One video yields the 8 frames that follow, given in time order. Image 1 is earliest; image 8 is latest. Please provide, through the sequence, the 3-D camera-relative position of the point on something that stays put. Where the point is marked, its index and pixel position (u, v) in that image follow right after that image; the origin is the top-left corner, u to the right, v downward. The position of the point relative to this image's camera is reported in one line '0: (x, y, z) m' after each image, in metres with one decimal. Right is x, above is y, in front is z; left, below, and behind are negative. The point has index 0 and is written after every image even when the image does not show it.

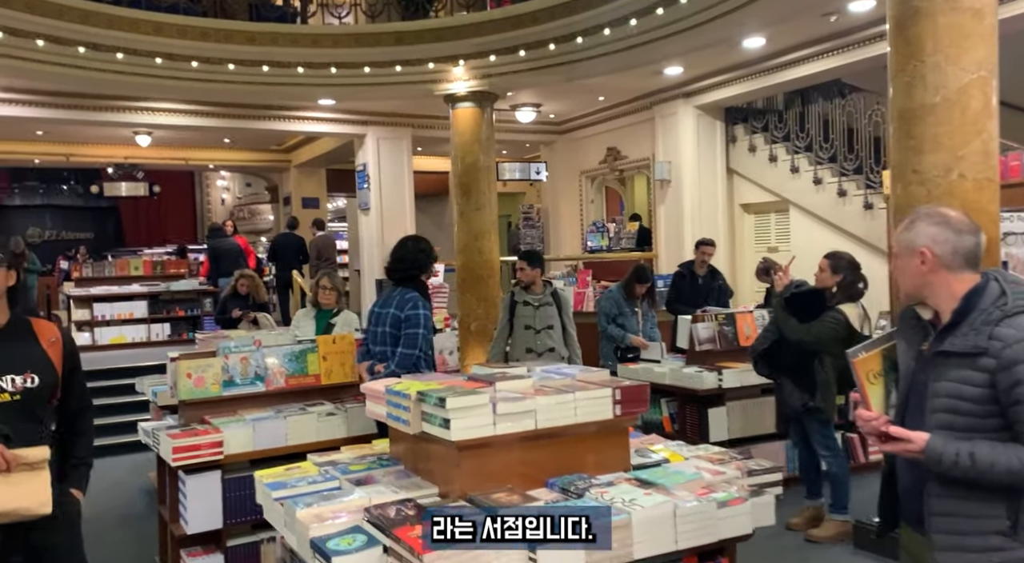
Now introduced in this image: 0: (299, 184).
0: (-2.3, +1.0, +9.4) m
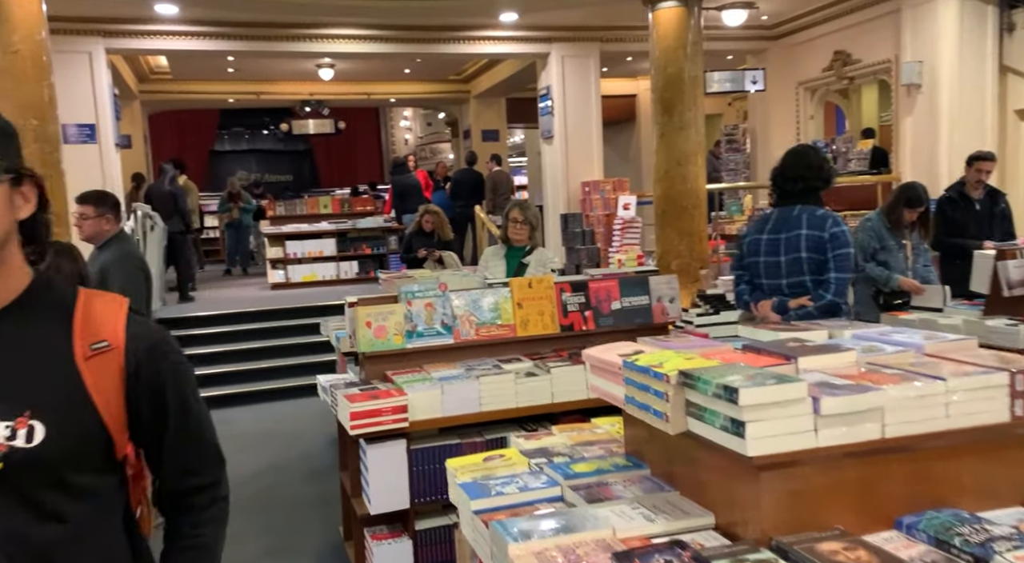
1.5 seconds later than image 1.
0: (-0.3, +1.7, +9.0) m
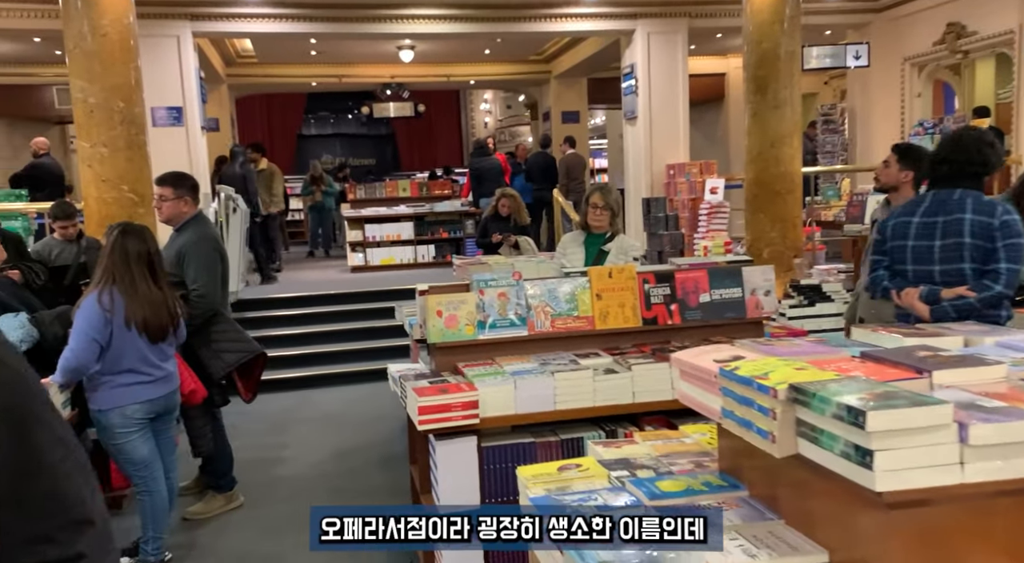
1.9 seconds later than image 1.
0: (+0.5, +1.9, +8.8) m
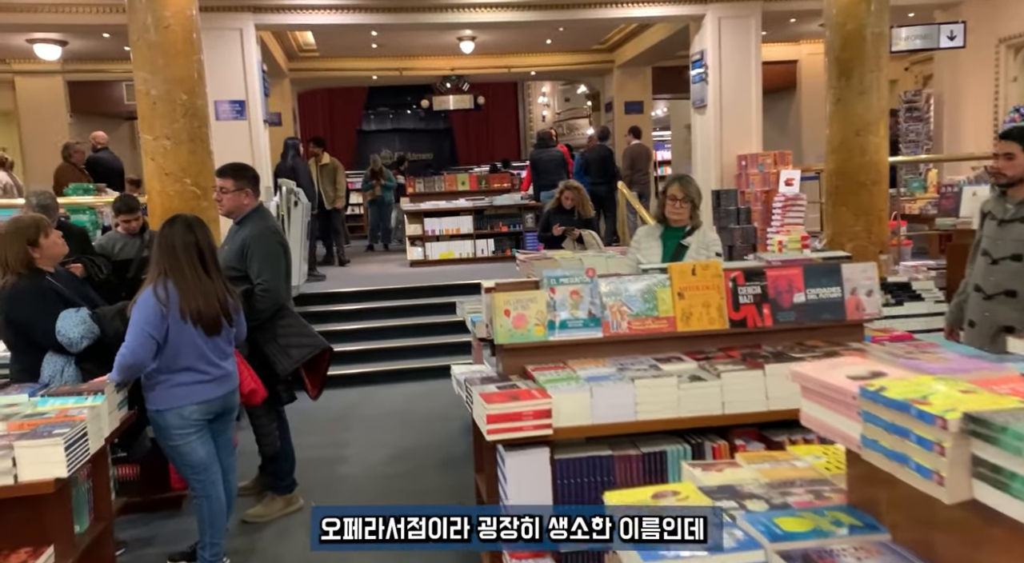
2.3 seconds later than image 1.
0: (+1.1, +1.9, +8.6) m
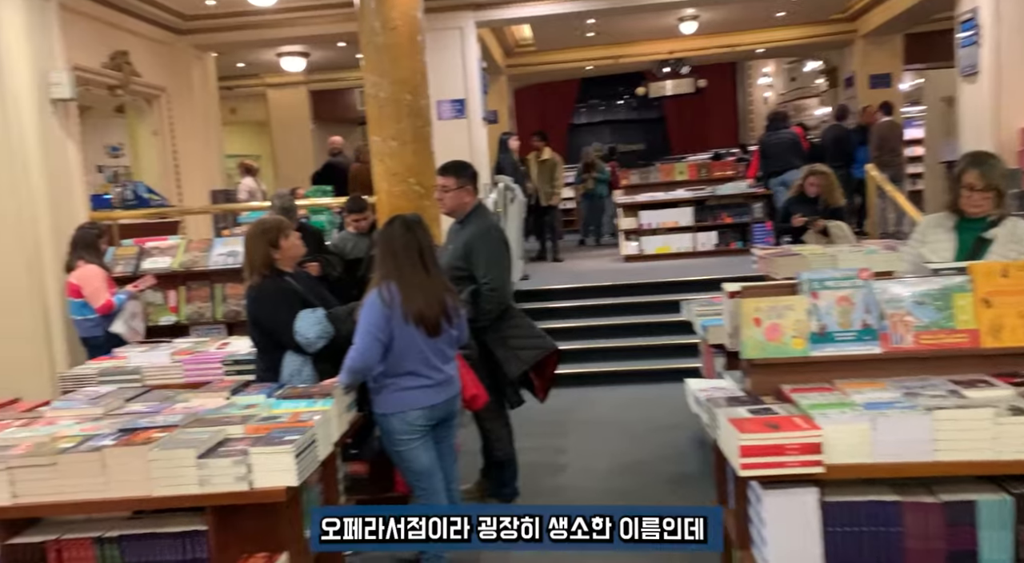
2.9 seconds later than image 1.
0: (+3.1, +2.0, +7.9) m
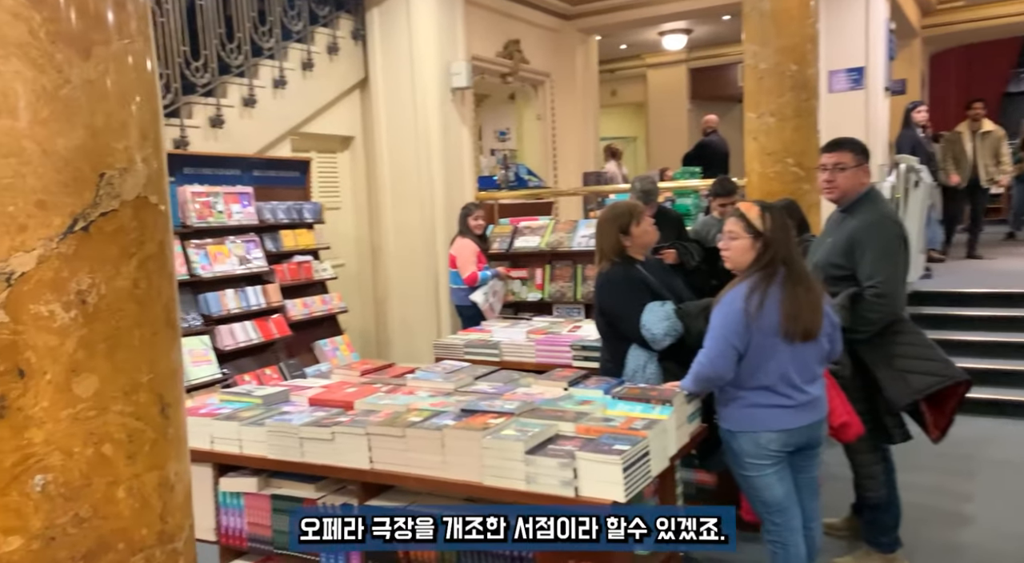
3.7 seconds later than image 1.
0: (+6.0, +1.8, +5.4) m
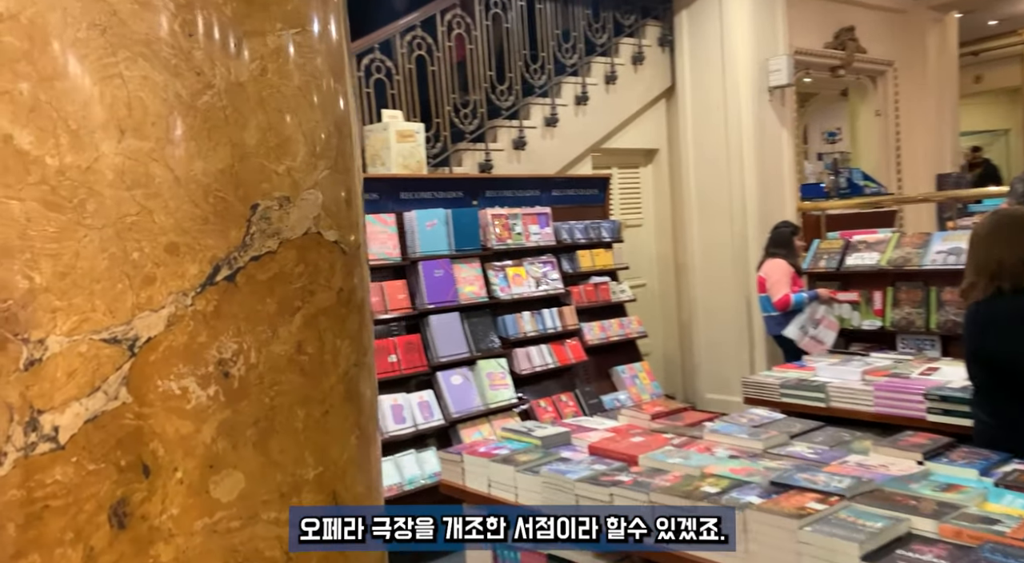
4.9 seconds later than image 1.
0: (+7.3, +1.7, +2.3) m
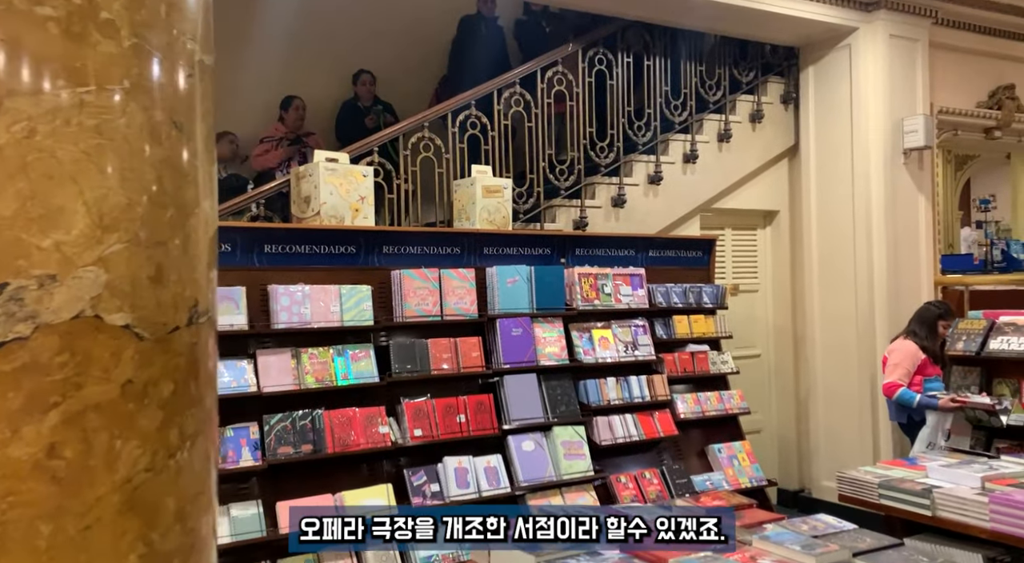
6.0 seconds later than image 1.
0: (+7.3, +1.1, +0.9) m
